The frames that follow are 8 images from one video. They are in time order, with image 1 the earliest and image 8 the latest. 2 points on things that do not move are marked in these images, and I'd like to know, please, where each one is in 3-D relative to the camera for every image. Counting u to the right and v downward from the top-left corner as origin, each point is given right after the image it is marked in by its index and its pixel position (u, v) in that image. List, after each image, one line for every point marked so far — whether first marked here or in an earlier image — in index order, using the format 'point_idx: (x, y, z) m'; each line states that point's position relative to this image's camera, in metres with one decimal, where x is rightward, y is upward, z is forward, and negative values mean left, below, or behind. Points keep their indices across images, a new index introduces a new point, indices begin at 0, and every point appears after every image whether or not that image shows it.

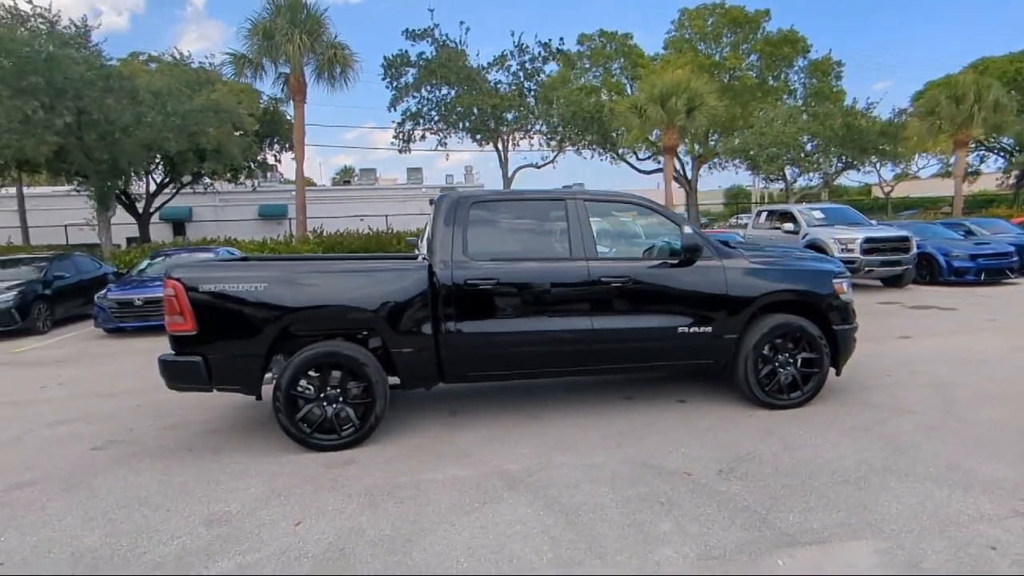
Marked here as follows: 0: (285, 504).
0: (-1.6, -1.5, +4.2) m
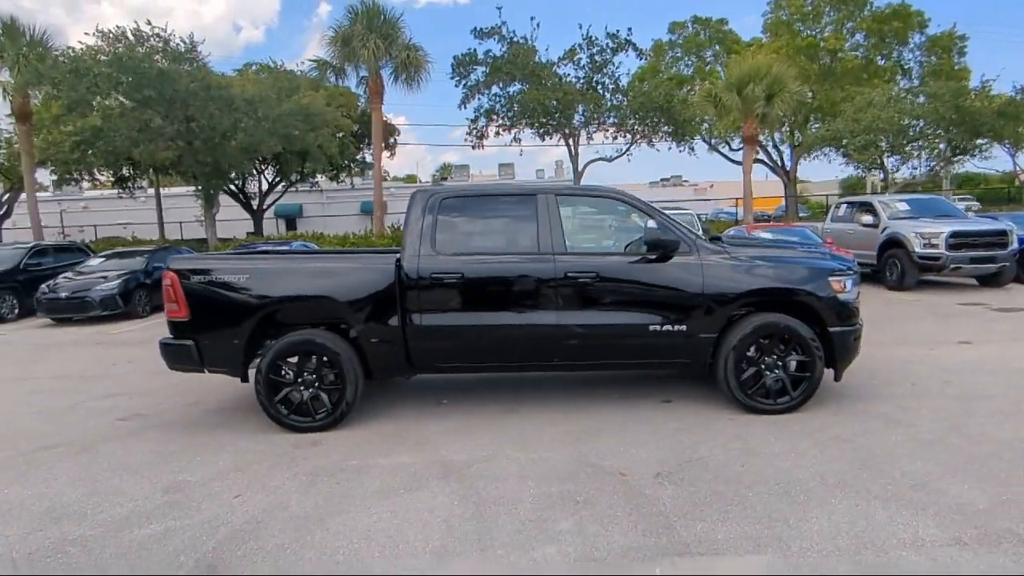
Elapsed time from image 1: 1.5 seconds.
0: (-2.1, -1.4, +4.6) m
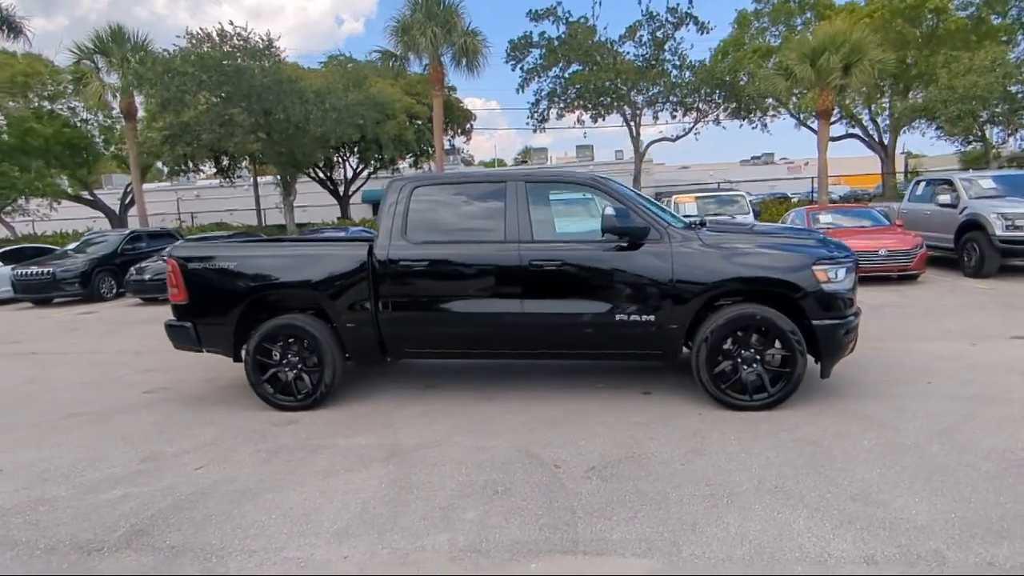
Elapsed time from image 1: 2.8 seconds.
0: (-2.5, -1.3, +5.0) m
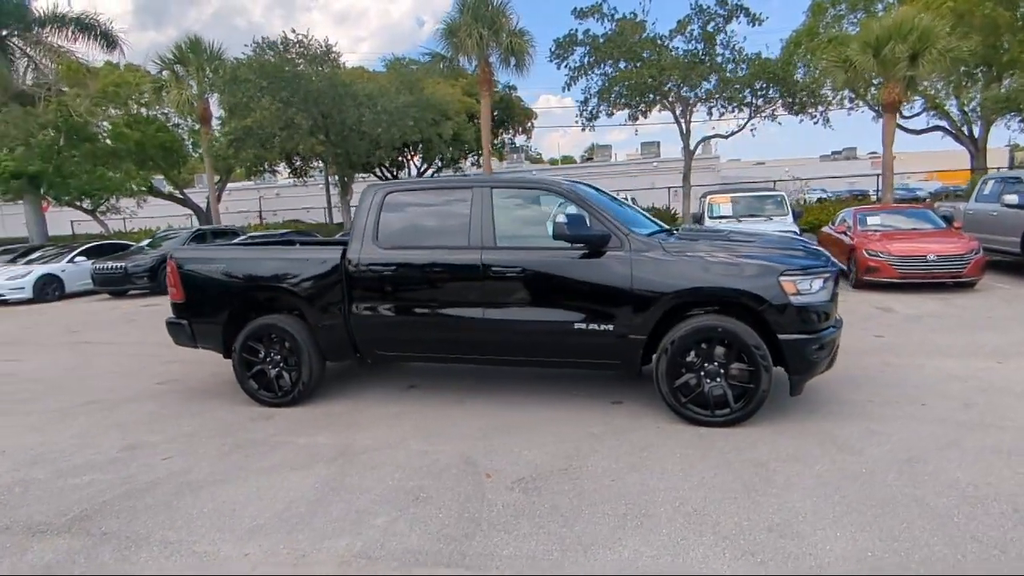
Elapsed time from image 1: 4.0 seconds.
0: (-2.9, -1.3, +5.3) m
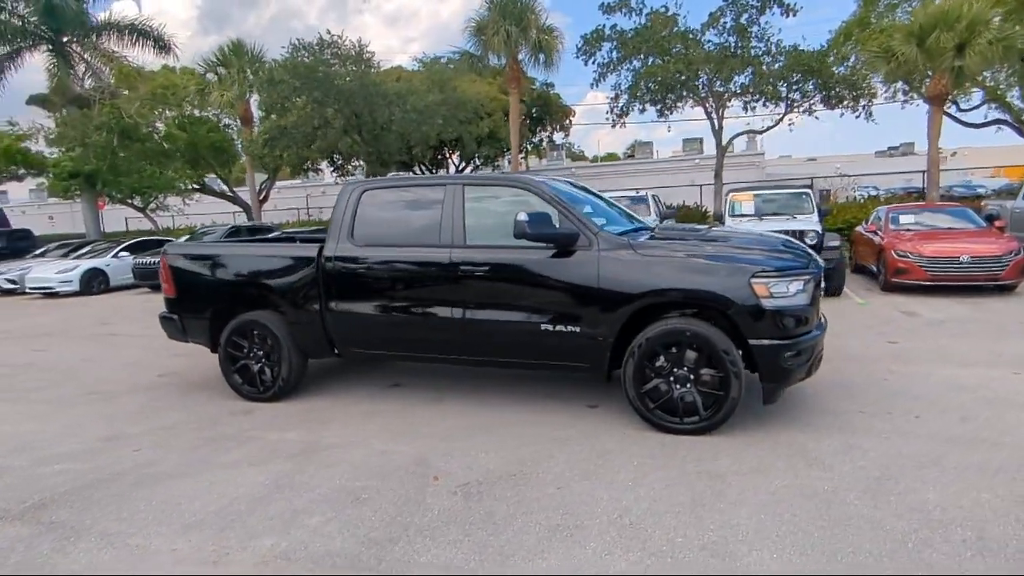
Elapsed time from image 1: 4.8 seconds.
0: (-3.1, -1.3, +5.4) m
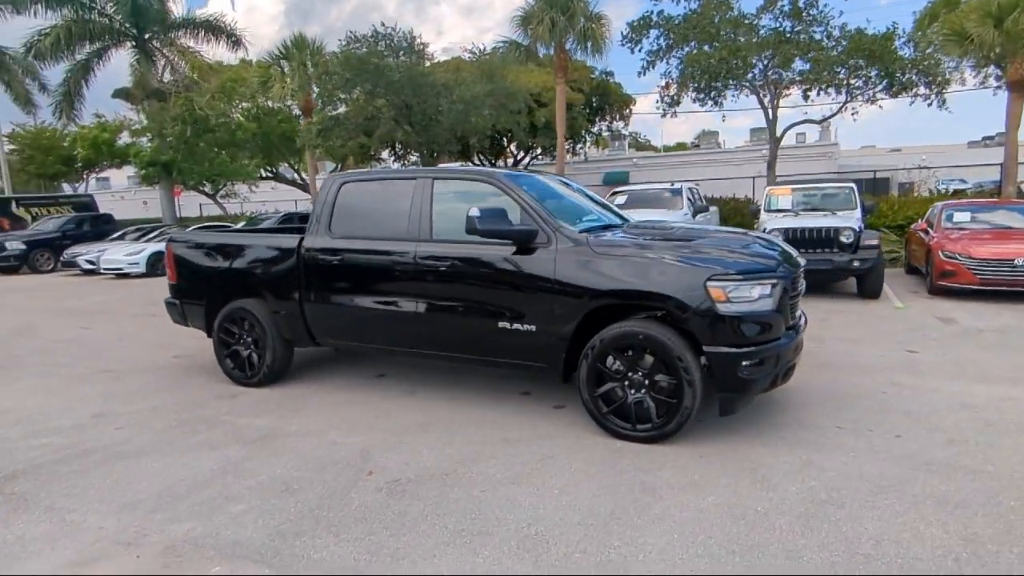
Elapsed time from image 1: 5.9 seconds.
0: (-3.4, -1.2, +5.7) m
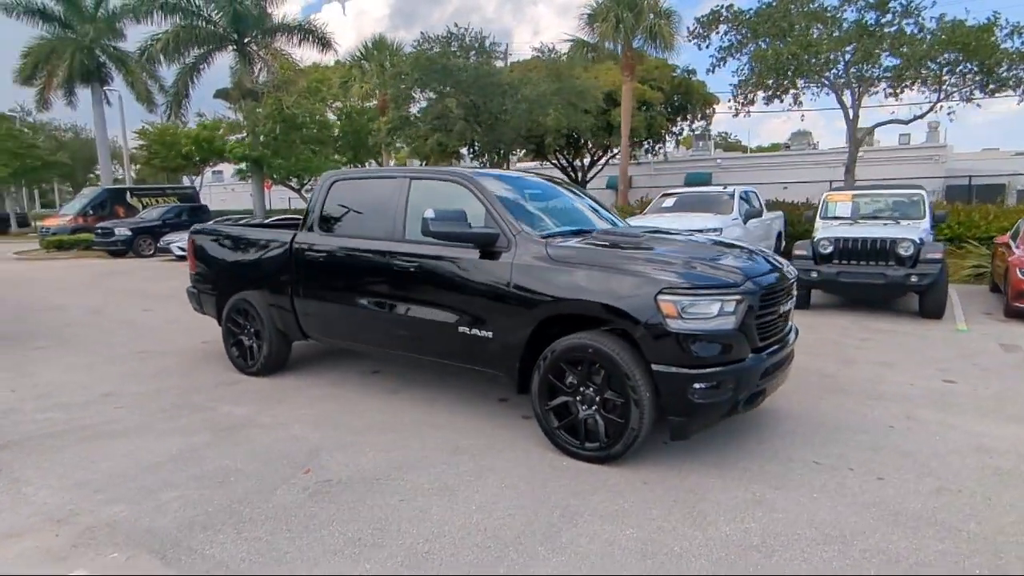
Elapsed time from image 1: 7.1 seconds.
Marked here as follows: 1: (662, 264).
0: (-3.6, -1.1, +6.0) m
1: (+1.0, +0.2, +4.0) m
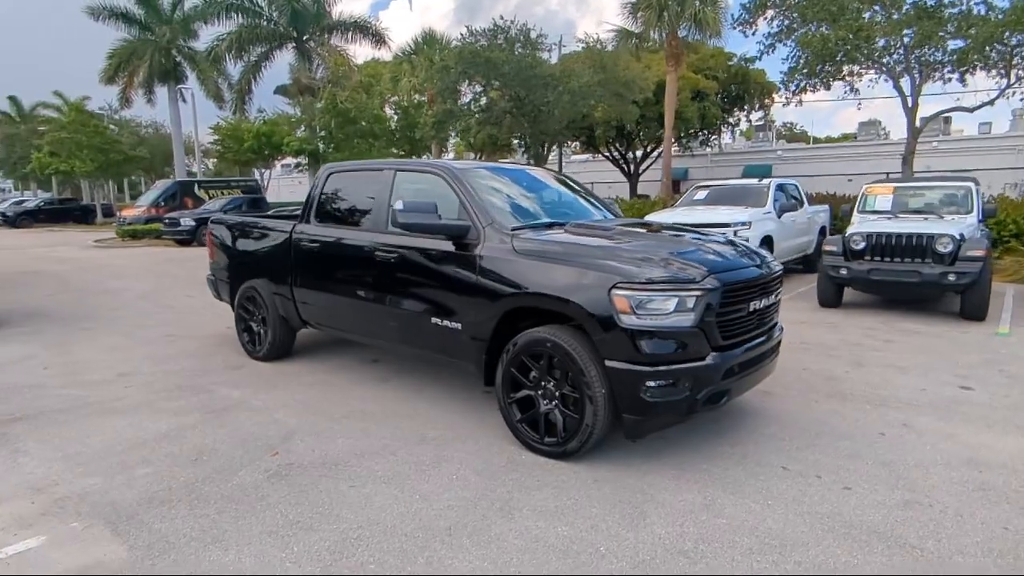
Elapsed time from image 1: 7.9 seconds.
0: (-3.7, -0.9, +6.3) m
1: (+0.8, +0.2, +3.9) m
